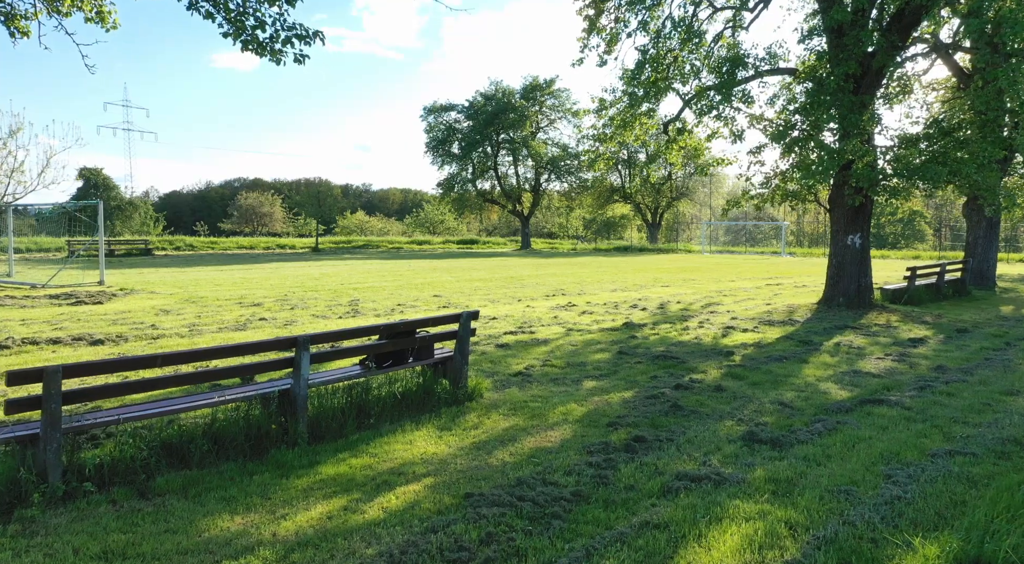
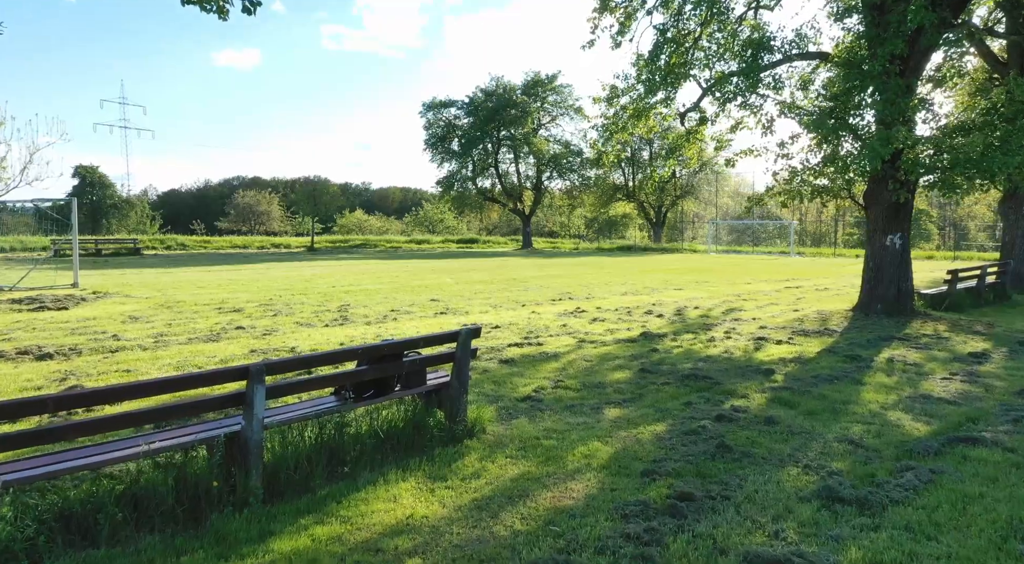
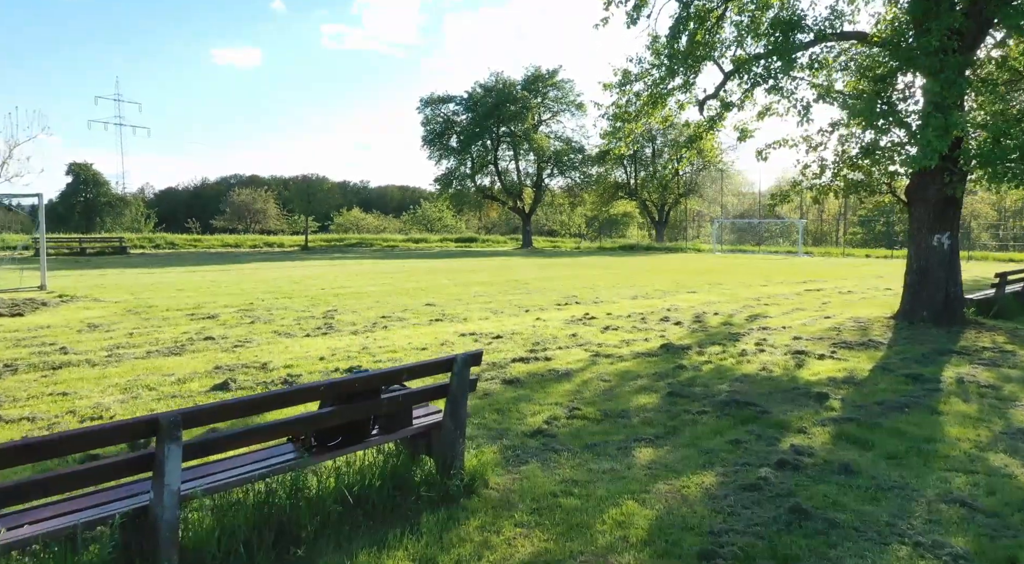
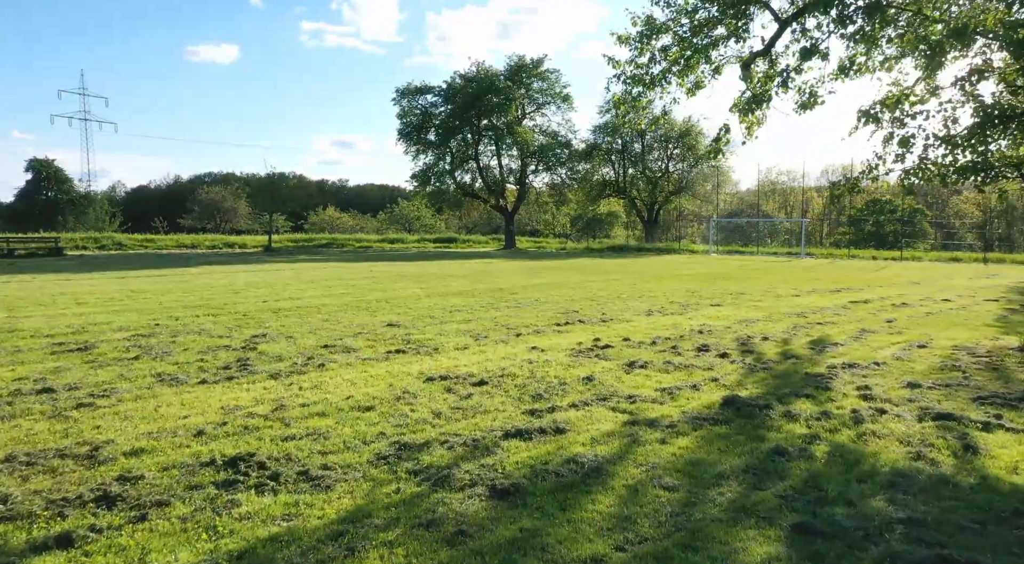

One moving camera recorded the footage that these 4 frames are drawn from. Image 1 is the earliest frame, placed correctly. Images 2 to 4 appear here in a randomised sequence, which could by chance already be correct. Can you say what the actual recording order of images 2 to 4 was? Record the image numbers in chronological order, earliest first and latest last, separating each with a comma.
2, 3, 4
